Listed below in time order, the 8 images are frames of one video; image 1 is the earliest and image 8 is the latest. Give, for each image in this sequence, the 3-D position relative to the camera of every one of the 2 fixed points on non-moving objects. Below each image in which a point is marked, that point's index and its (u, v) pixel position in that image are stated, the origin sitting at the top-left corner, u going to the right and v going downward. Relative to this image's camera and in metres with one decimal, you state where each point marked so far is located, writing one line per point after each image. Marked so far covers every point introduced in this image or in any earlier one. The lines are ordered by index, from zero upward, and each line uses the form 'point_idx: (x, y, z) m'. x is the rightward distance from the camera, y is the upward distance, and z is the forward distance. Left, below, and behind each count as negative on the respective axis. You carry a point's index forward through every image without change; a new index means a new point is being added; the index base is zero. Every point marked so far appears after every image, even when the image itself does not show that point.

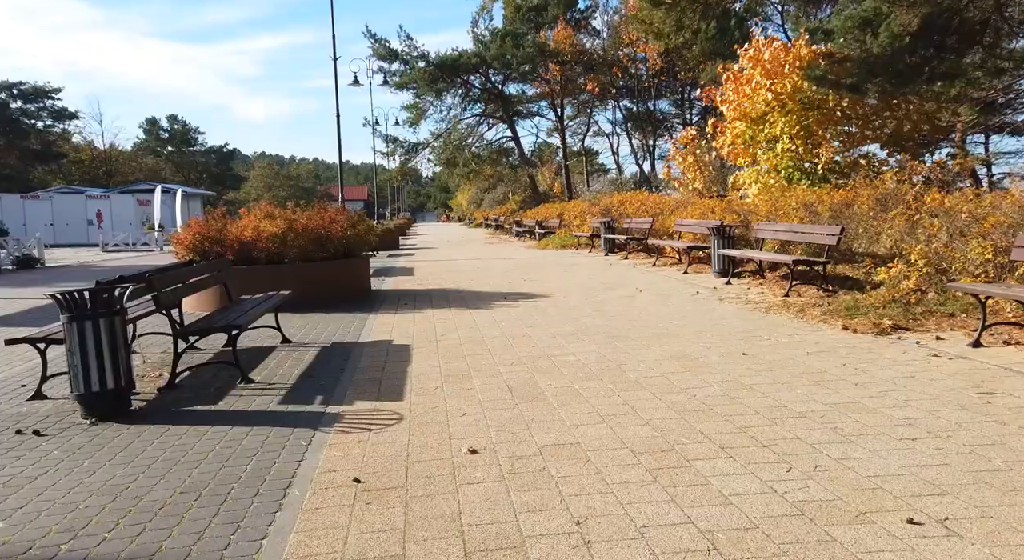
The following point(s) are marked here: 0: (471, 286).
0: (-0.7, -0.1, +13.7) m
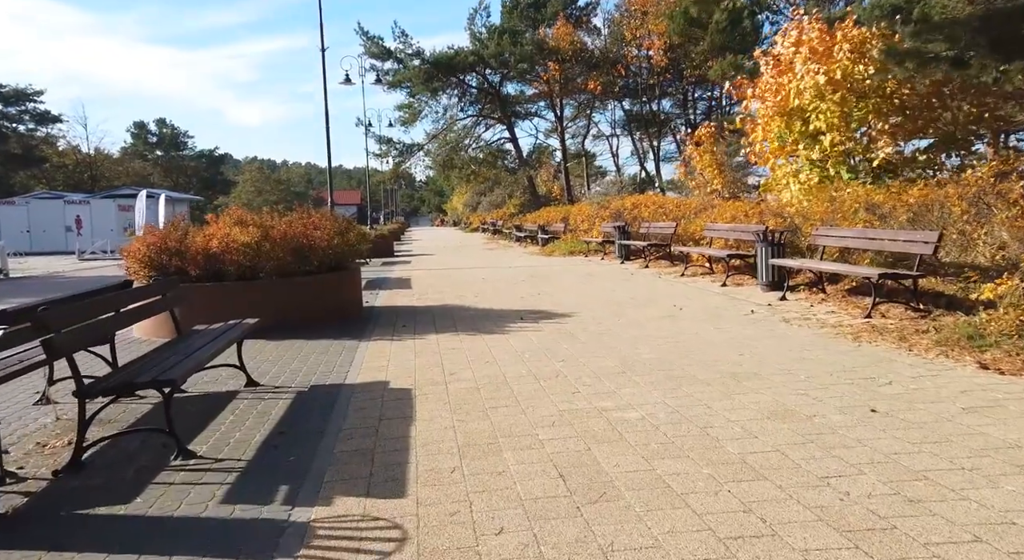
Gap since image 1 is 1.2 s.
0: (-0.5, -0.4, +11.9) m
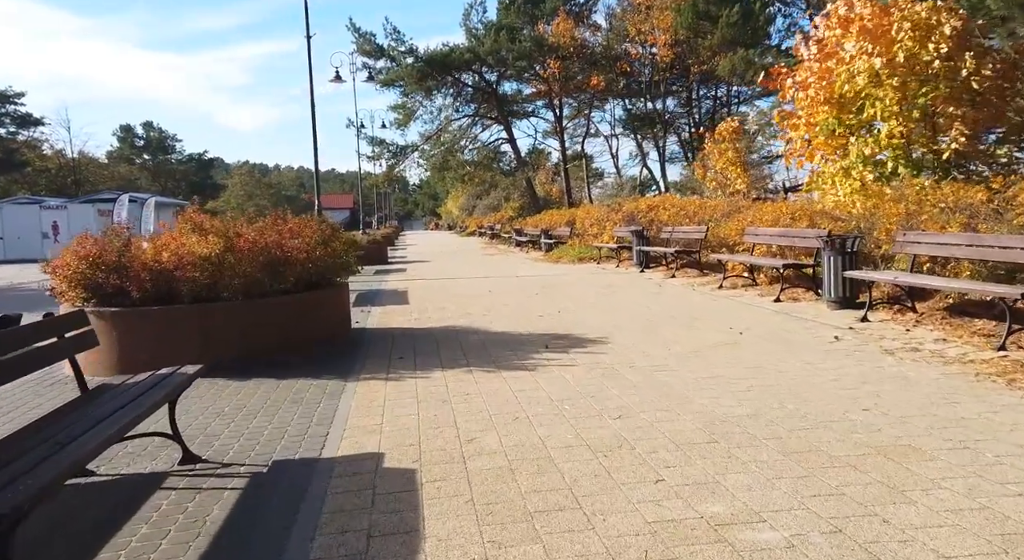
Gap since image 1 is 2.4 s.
0: (-0.3, -0.6, +10.0) m
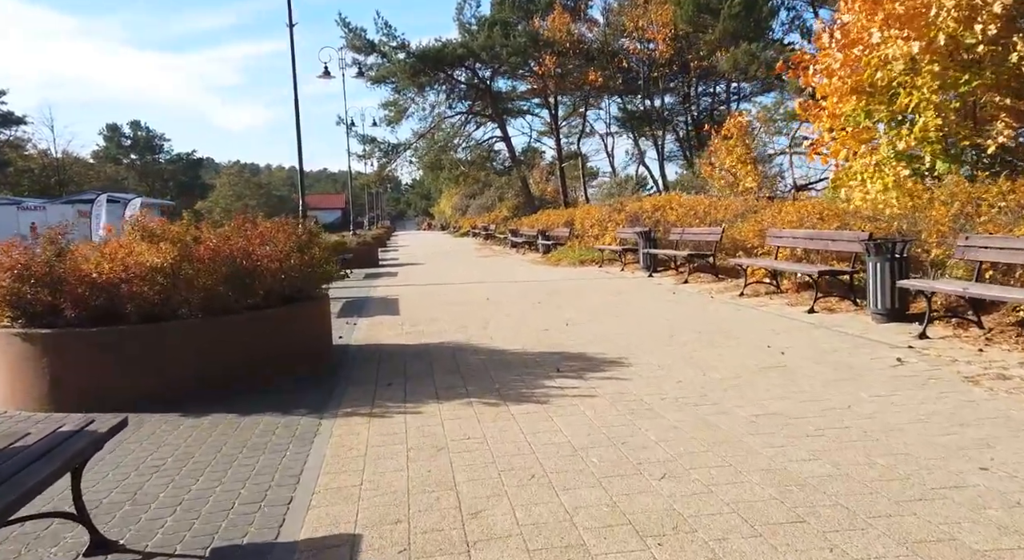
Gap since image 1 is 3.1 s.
0: (-0.3, -0.7, +8.9) m
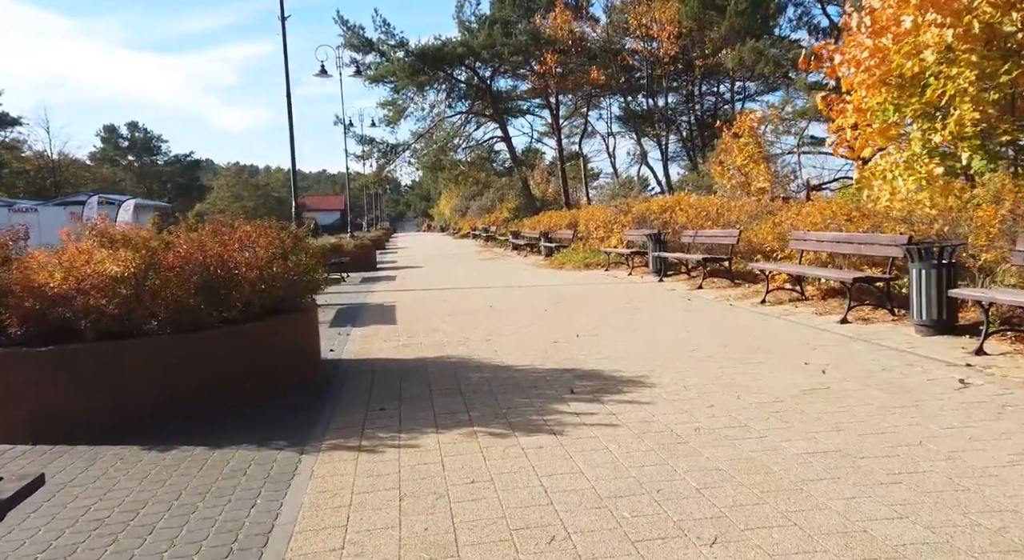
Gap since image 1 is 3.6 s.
0: (-0.2, -0.8, +8.1) m
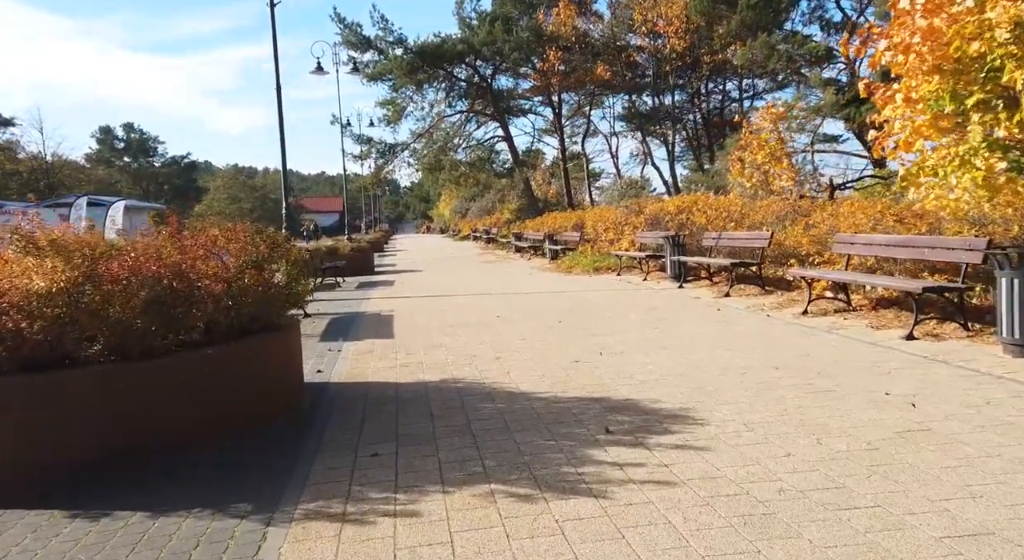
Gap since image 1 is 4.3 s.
0: (-0.1, -0.8, +6.9) m
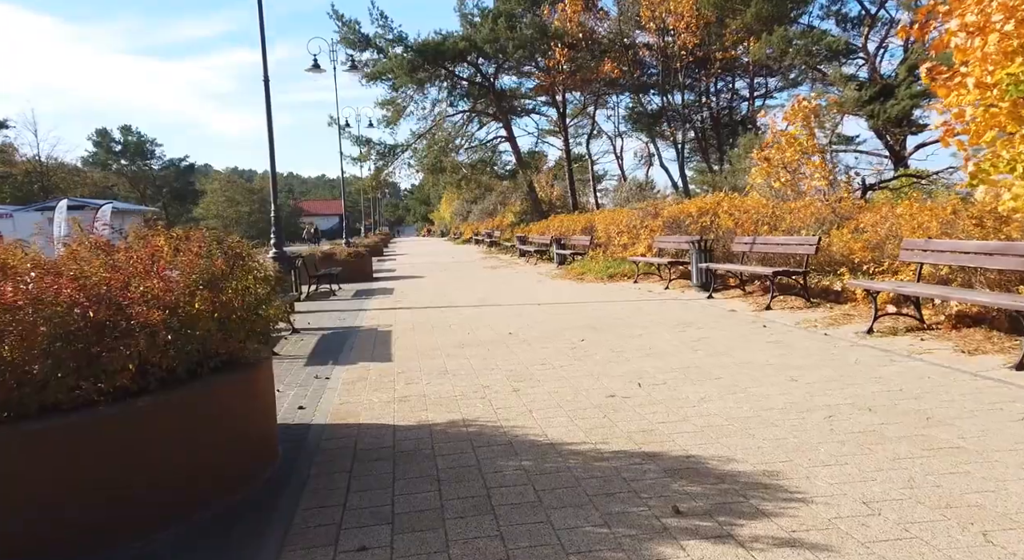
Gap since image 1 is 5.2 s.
0: (+0.1, -1.0, +5.6) m
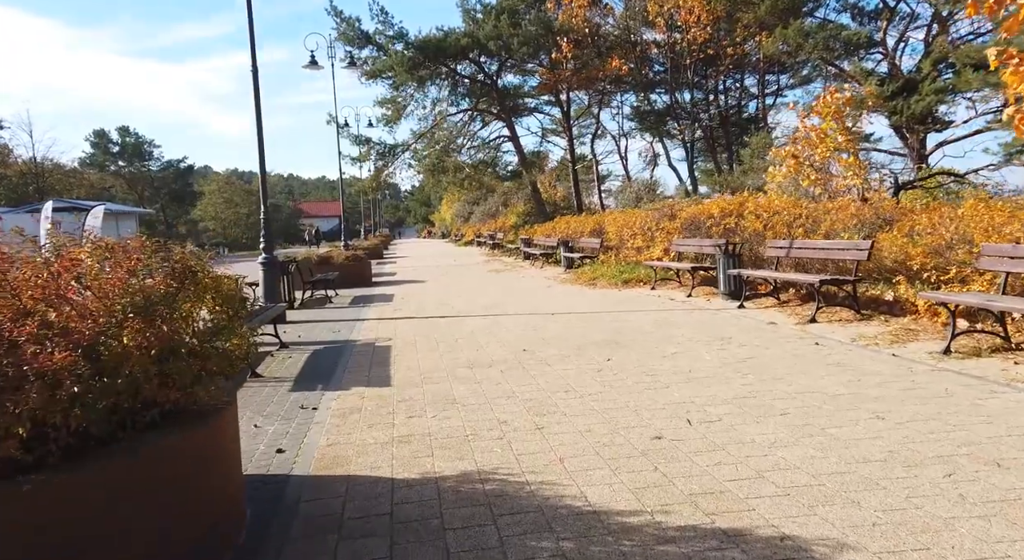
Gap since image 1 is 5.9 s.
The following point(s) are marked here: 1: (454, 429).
0: (+0.3, -1.1, +4.5) m
1: (-0.4, -1.0, +5.7) m
